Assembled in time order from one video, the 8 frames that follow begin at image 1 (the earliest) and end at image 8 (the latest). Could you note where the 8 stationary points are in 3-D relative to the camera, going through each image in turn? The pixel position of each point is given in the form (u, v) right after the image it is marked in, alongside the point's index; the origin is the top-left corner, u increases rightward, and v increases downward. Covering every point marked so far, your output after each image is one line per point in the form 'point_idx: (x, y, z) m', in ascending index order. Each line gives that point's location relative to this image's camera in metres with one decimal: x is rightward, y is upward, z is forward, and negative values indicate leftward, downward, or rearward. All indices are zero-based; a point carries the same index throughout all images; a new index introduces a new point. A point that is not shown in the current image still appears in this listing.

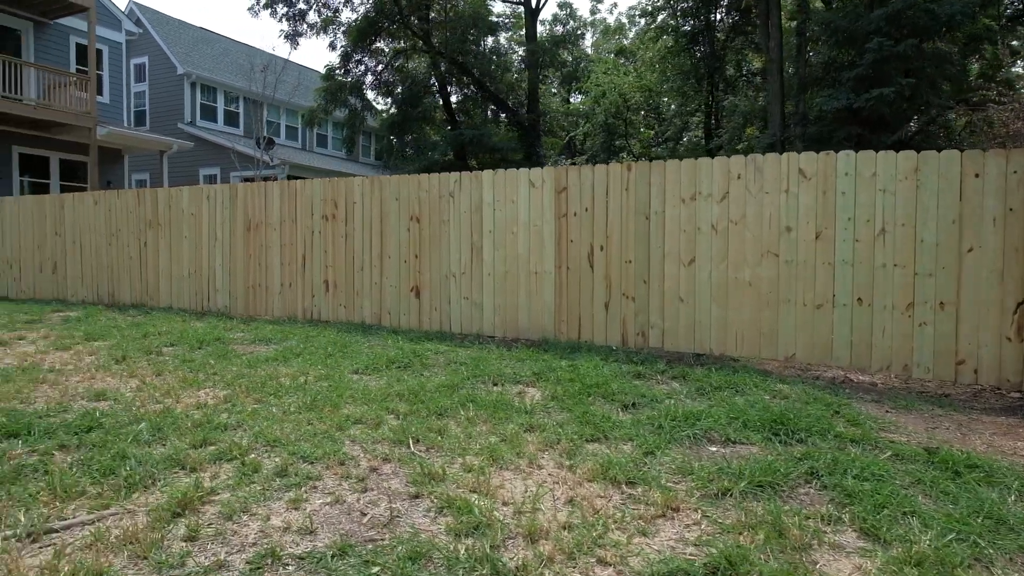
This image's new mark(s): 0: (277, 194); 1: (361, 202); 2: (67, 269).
0: (-2.7, +1.1, +7.6) m
1: (-1.6, +0.9, +7.0) m
2: (-6.6, +0.3, +9.7) m
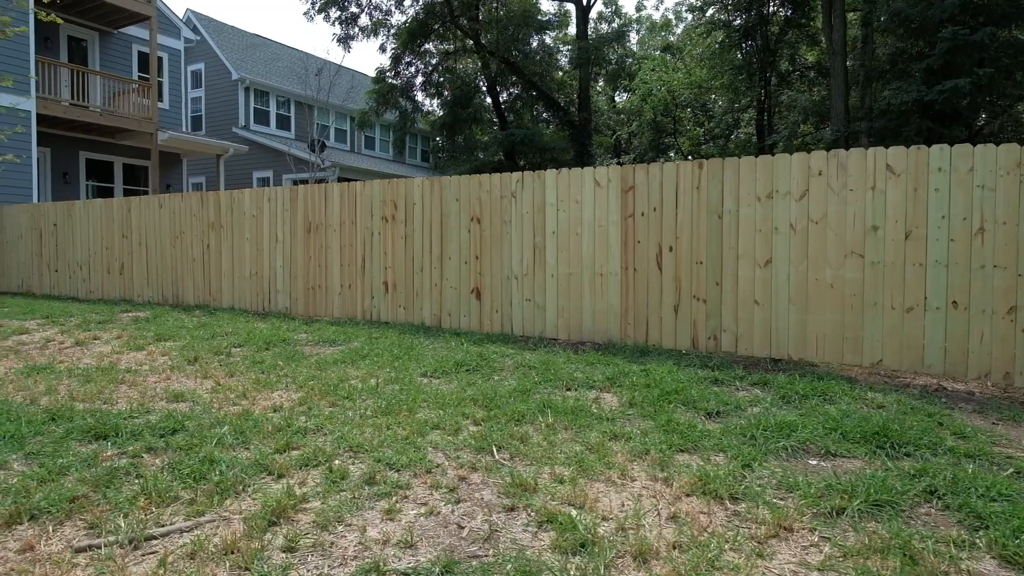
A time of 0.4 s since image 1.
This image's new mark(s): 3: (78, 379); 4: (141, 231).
0: (-2.0, +1.1, +7.6) m
1: (-1.0, +0.9, +7.0) m
2: (-5.8, +0.3, +9.9) m
3: (-3.0, -0.6, +4.5) m
4: (-5.6, +0.9, +9.8) m
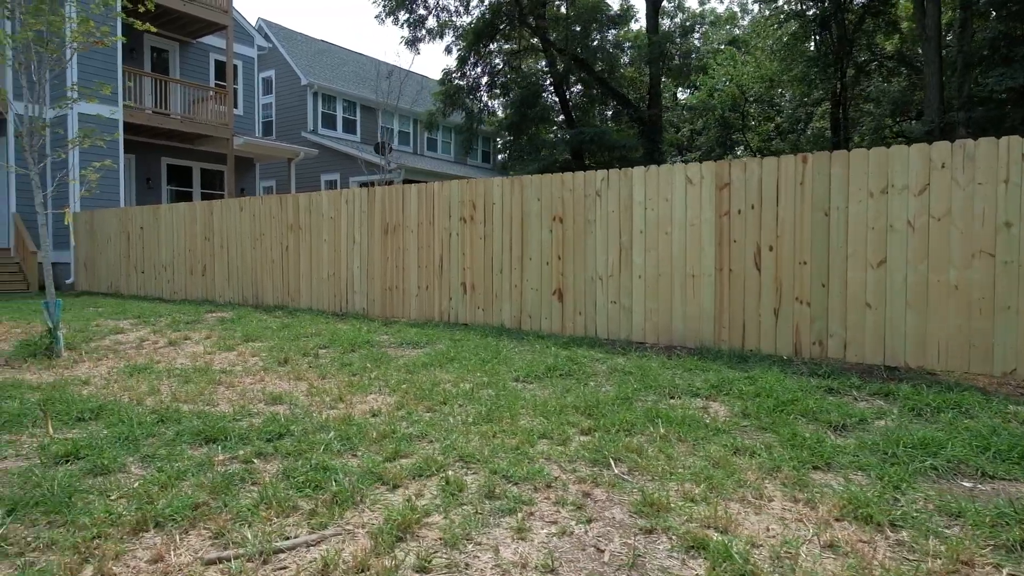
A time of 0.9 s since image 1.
0: (-1.1, +1.1, +7.6) m
1: (-0.1, +0.9, +6.9) m
2: (-4.6, +0.3, +10.2) m
3: (-2.4, -0.6, +4.6) m
4: (-4.5, +0.8, +10.1) m
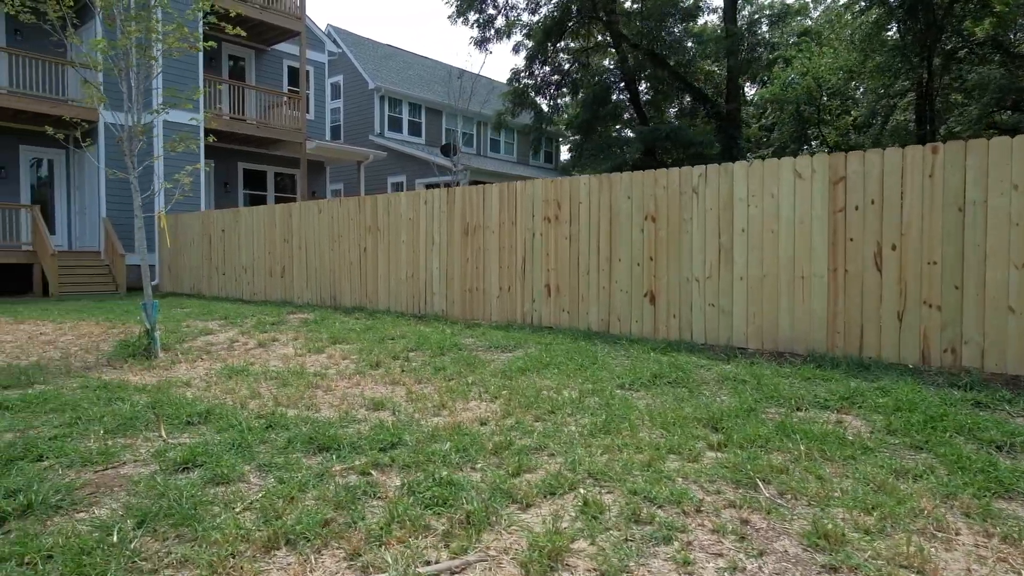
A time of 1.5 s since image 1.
0: (-0.2, +1.0, +7.5) m
1: (+0.8, +0.9, +6.6) m
2: (-3.5, +0.2, +10.3) m
3: (-1.7, -0.7, +4.6) m
4: (-3.3, +0.8, +10.2) m
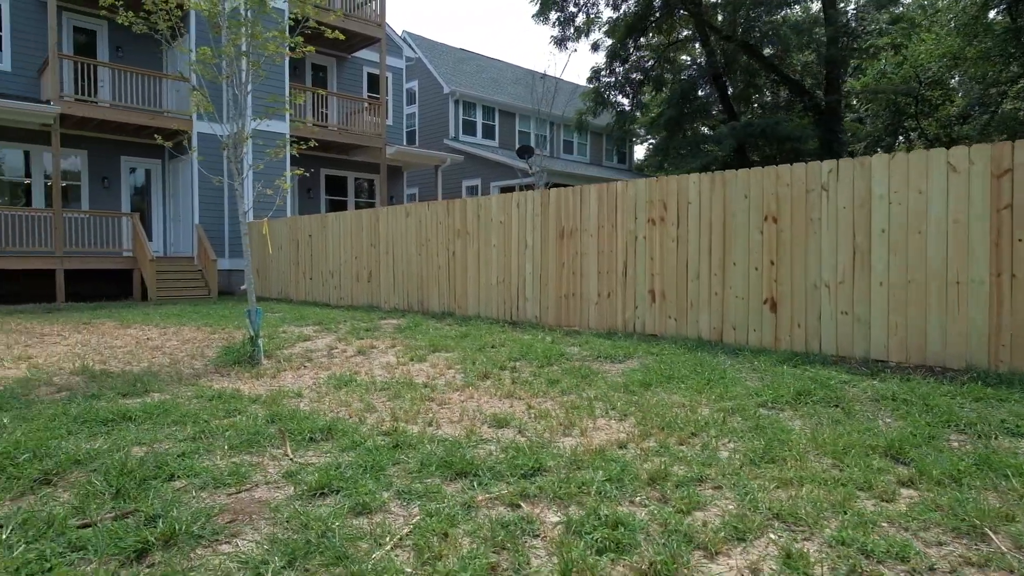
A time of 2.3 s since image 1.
0: (+0.9, +1.0, +7.1) m
1: (+1.8, +0.8, +6.2) m
2: (-2.1, +0.2, +10.3) m
3: (-0.8, -0.7, +4.4) m
4: (-1.9, +0.7, +10.1) m
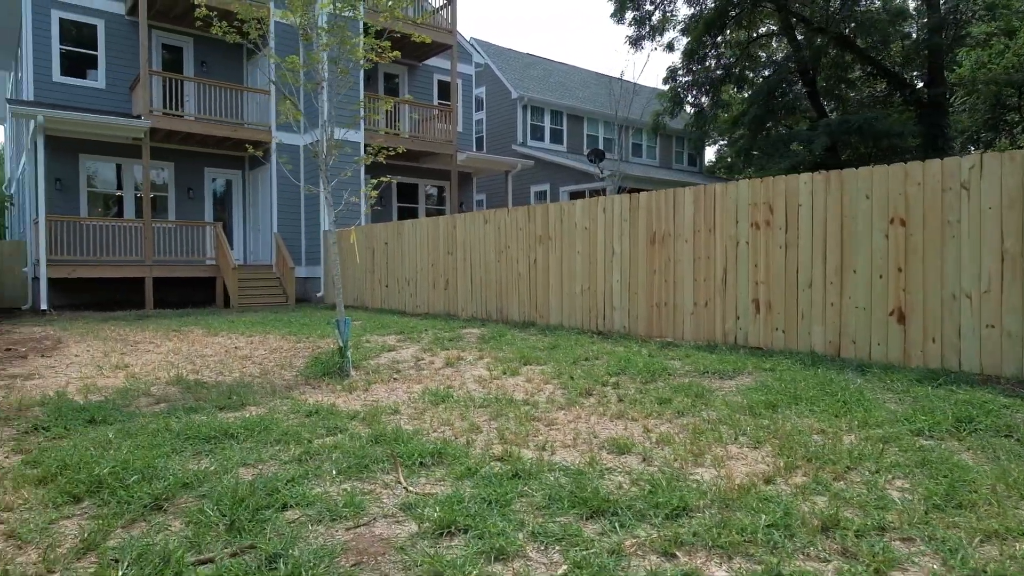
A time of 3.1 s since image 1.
0: (+1.8, +0.9, +6.7) m
1: (+2.6, +0.8, +5.7) m
2: (-0.8, 0.0, +10.2) m
3: (-0.2, -0.8, +4.1) m
4: (-0.7, +0.6, +10.0) m
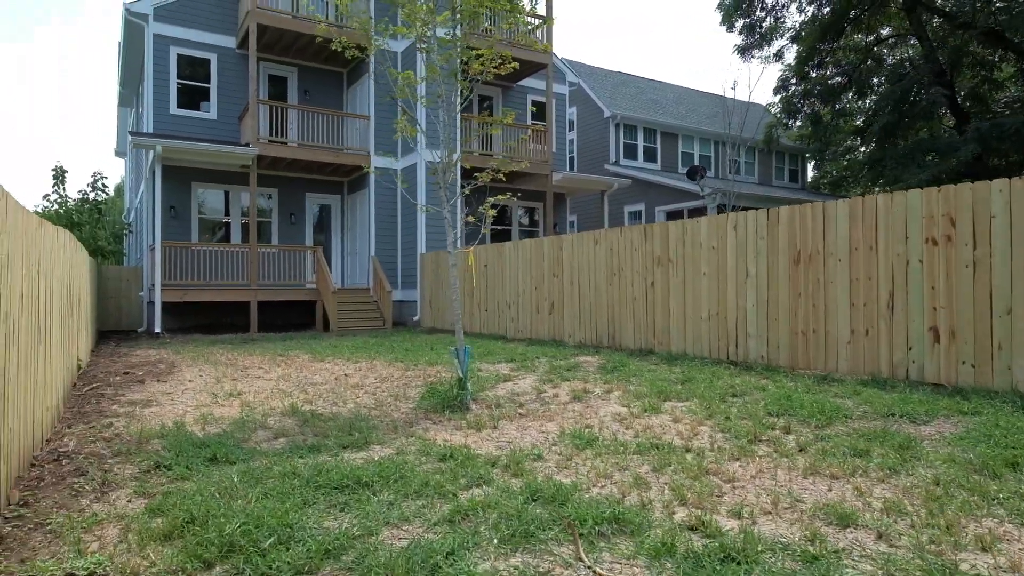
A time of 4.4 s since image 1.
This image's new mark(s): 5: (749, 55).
0: (+3.0, +0.7, +5.9) m
1: (+3.7, +0.6, +4.8) m
2: (+0.8, -0.3, +9.6) m
3: (+0.7, -0.9, +3.5) m
4: (+0.9, +0.3, +9.5) m
5: (+5.0, +4.9, +13.8) m
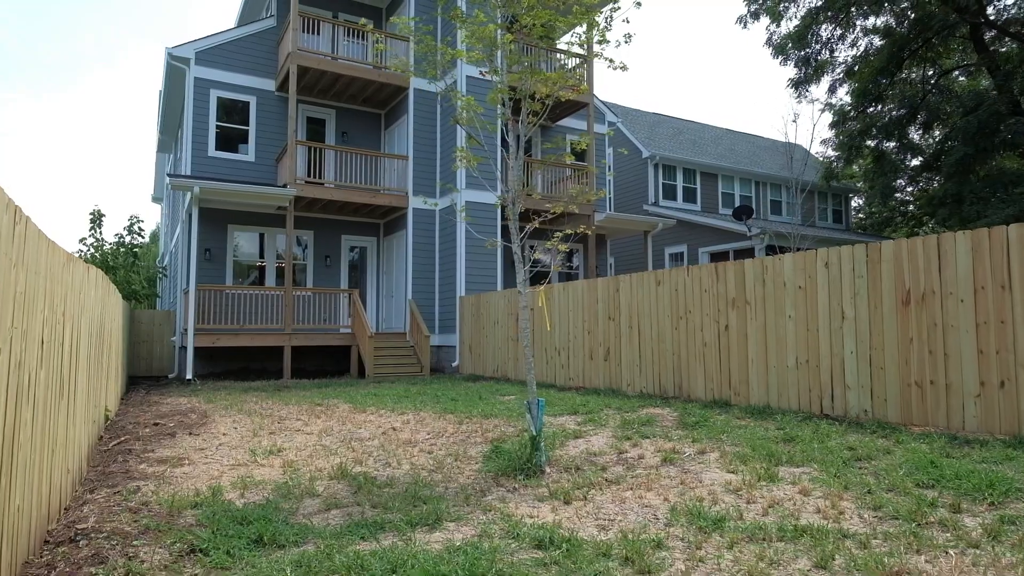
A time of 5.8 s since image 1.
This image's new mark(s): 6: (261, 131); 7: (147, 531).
0: (+3.6, +0.3, +5.2) m
1: (+4.2, +0.3, +4.1) m
2: (+1.5, -0.9, +8.9) m
3: (+1.2, -1.1, +2.8) m
4: (+1.6, -0.3, +8.8) m
5: (+5.9, +4.0, +13.3) m
6: (-5.2, +3.3, +13.5) m
7: (-1.8, -1.2, +3.3) m
